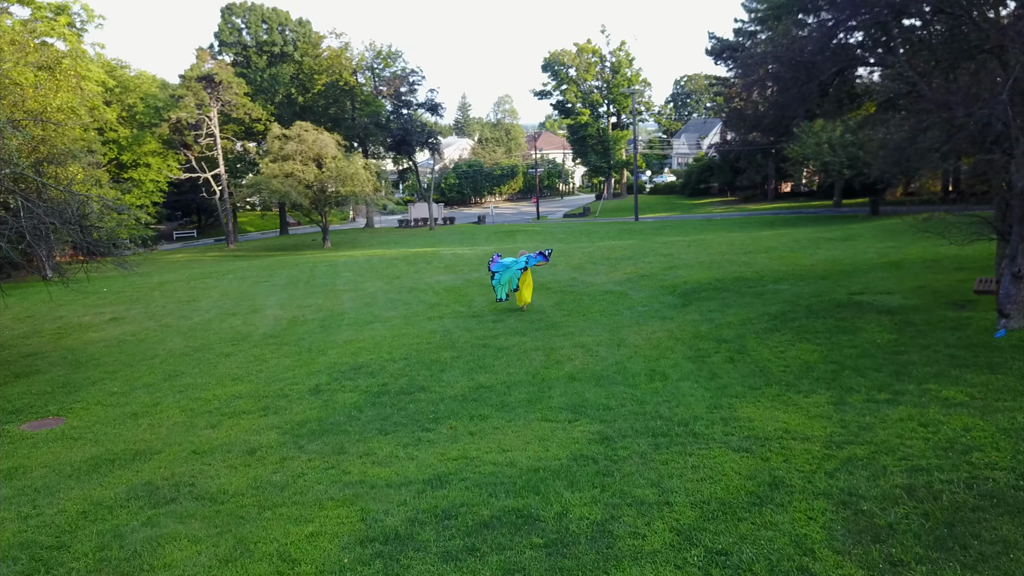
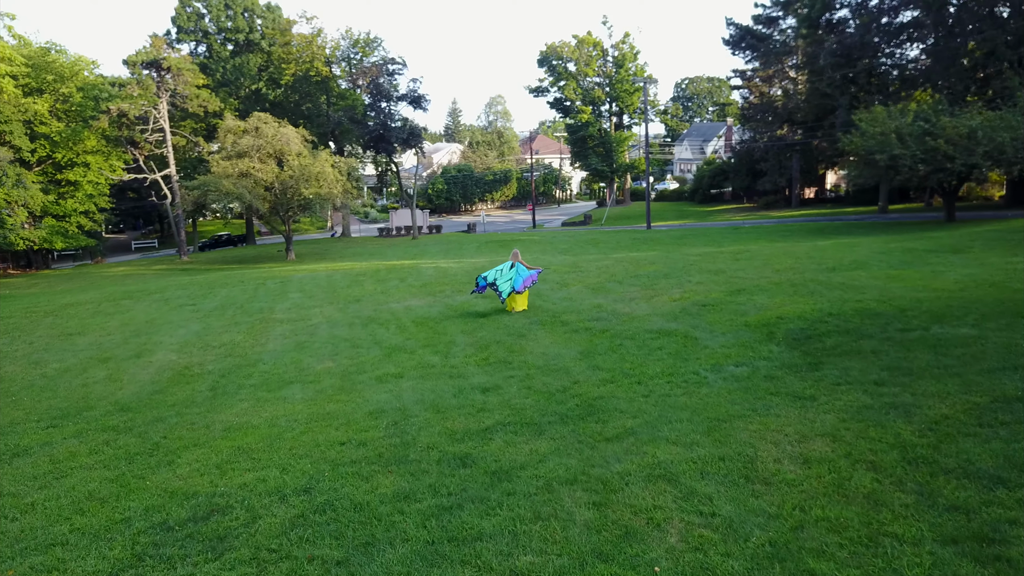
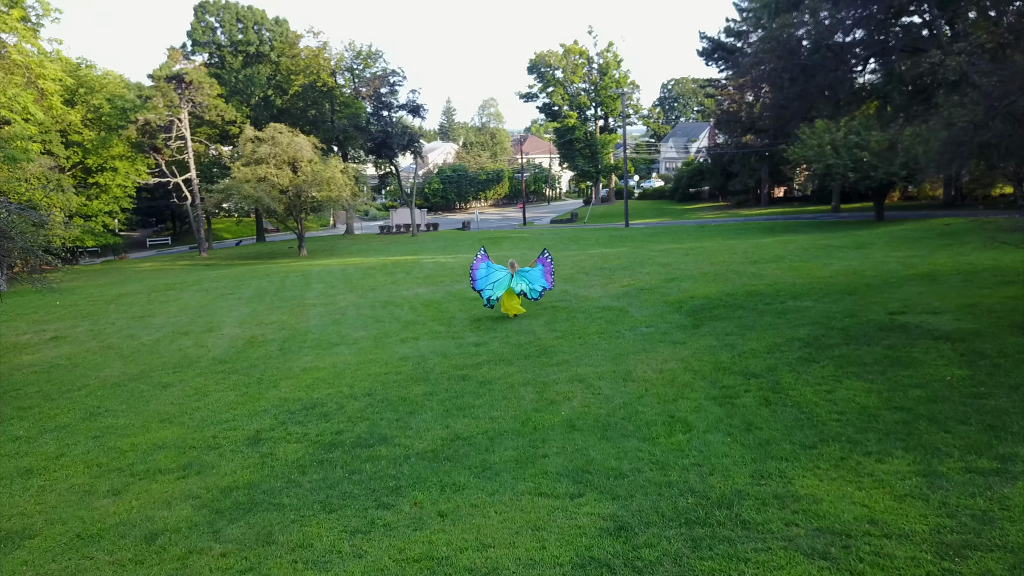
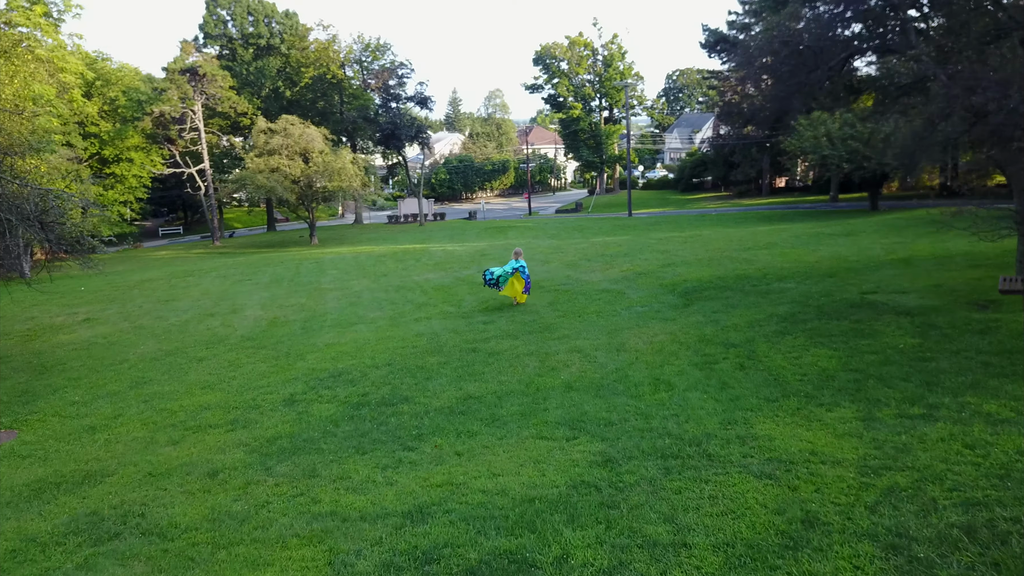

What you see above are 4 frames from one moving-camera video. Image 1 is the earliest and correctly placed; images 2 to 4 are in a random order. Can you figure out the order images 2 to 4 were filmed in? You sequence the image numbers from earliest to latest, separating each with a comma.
4, 3, 2
